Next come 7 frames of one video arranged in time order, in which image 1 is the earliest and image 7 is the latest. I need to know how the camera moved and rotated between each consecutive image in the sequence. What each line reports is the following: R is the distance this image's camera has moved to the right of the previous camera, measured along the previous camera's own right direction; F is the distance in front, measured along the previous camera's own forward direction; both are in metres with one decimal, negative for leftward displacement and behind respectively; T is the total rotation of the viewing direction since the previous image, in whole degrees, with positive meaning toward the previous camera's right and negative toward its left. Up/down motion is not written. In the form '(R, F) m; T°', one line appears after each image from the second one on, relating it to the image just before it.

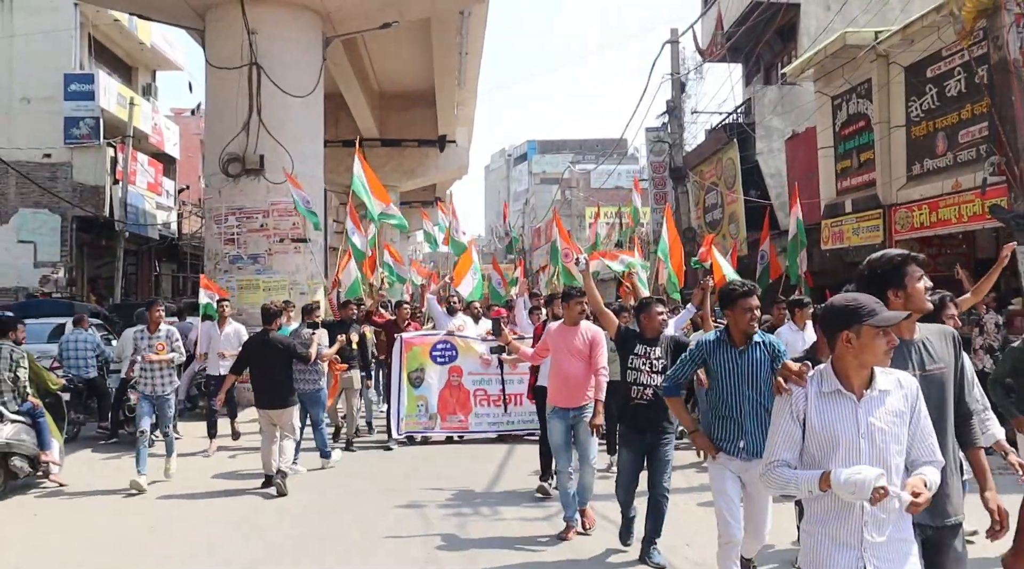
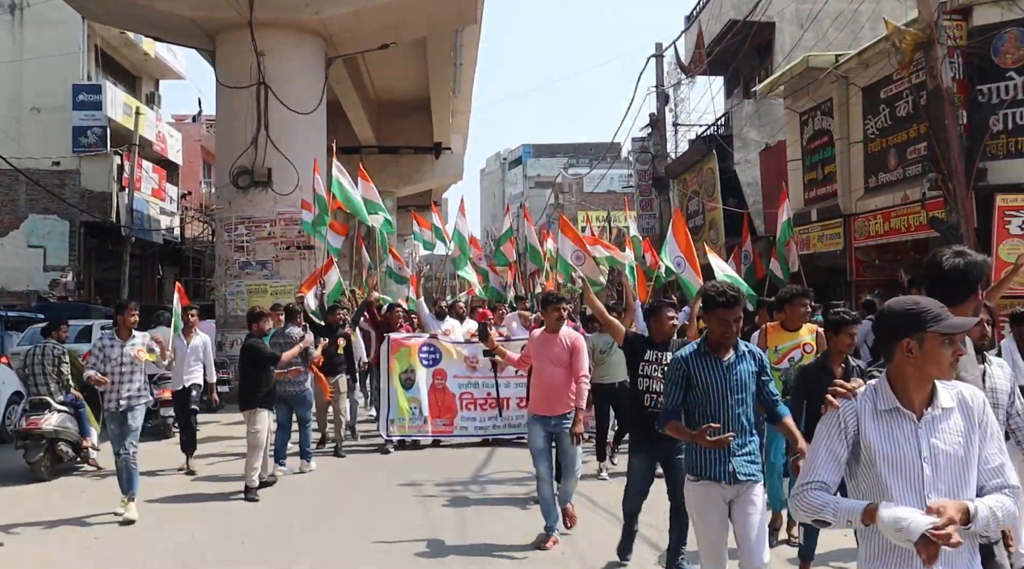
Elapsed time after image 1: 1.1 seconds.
(+0.1, -1.0) m; 0°
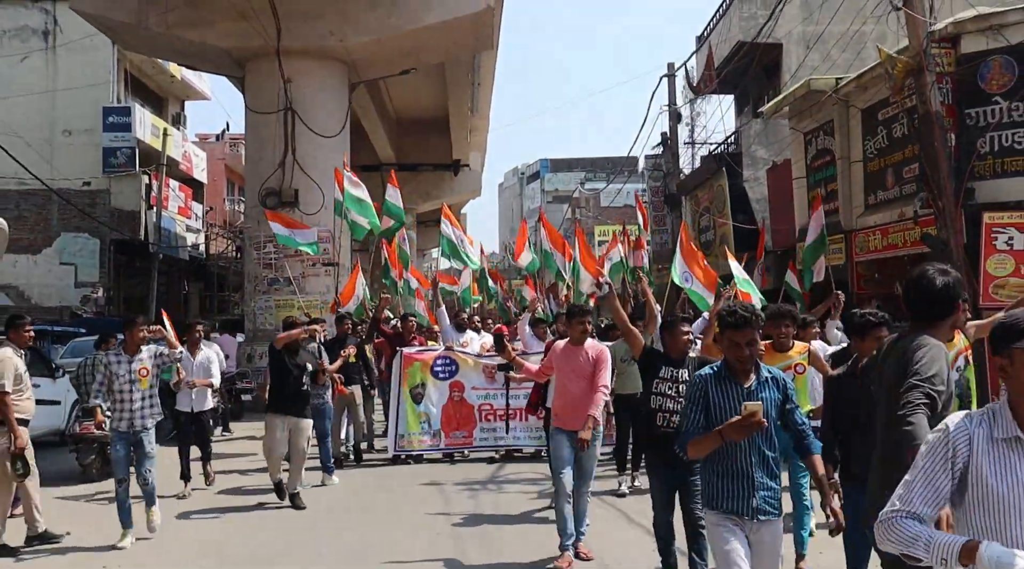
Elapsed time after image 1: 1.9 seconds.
(0.0, -0.7) m; -1°
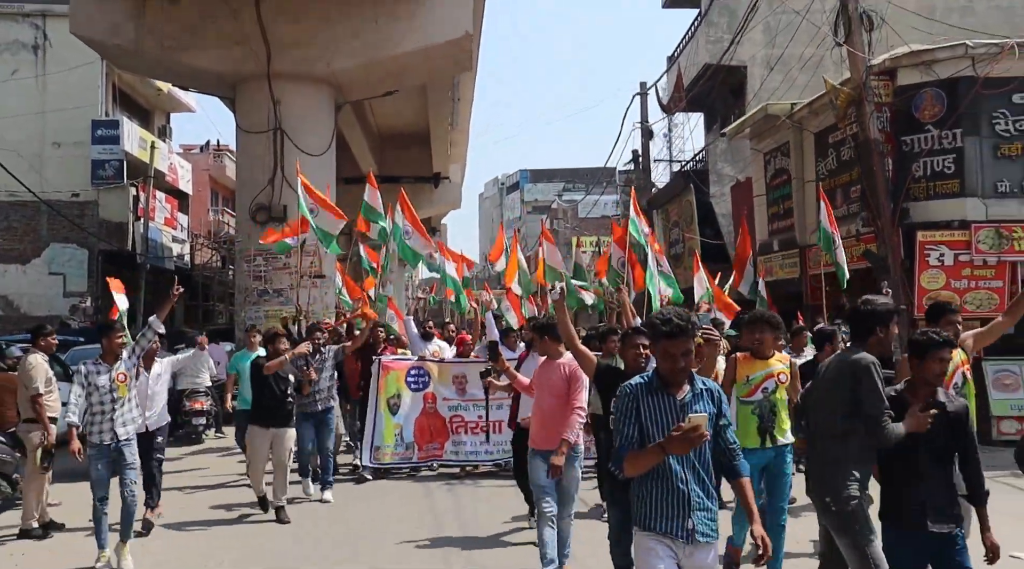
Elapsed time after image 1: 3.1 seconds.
(+0.1, -0.9) m; +1°
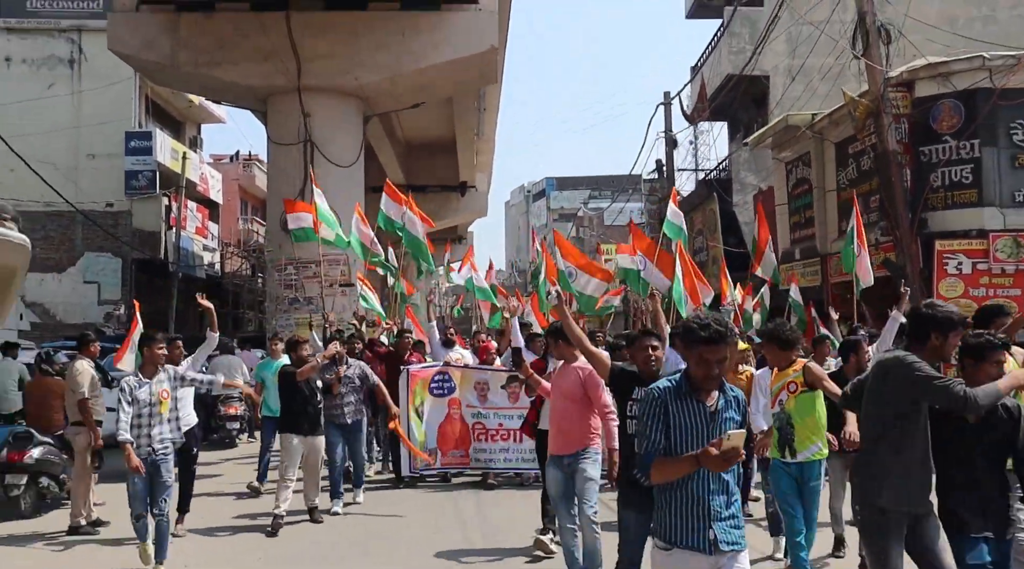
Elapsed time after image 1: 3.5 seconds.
(0.0, -0.3) m; -2°
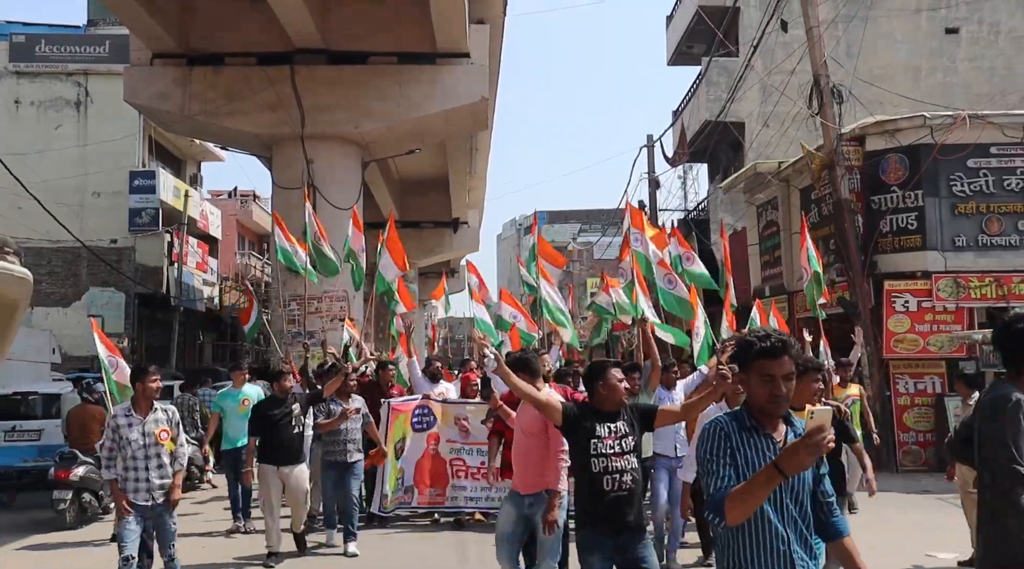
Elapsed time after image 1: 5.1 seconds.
(+0.1, -1.1) m; 0°
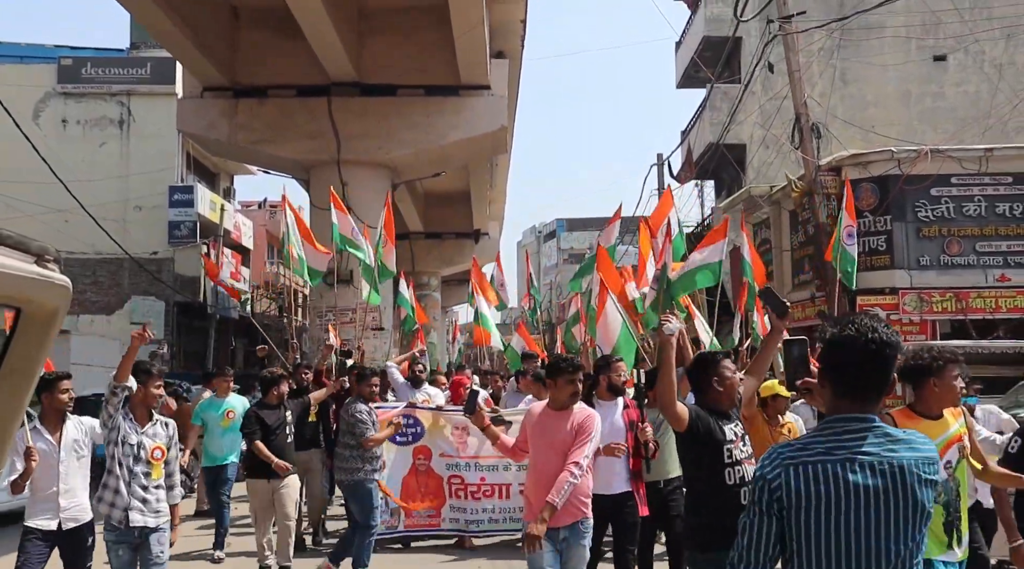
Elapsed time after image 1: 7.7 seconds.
(+0.1, -1.7) m; -1°
